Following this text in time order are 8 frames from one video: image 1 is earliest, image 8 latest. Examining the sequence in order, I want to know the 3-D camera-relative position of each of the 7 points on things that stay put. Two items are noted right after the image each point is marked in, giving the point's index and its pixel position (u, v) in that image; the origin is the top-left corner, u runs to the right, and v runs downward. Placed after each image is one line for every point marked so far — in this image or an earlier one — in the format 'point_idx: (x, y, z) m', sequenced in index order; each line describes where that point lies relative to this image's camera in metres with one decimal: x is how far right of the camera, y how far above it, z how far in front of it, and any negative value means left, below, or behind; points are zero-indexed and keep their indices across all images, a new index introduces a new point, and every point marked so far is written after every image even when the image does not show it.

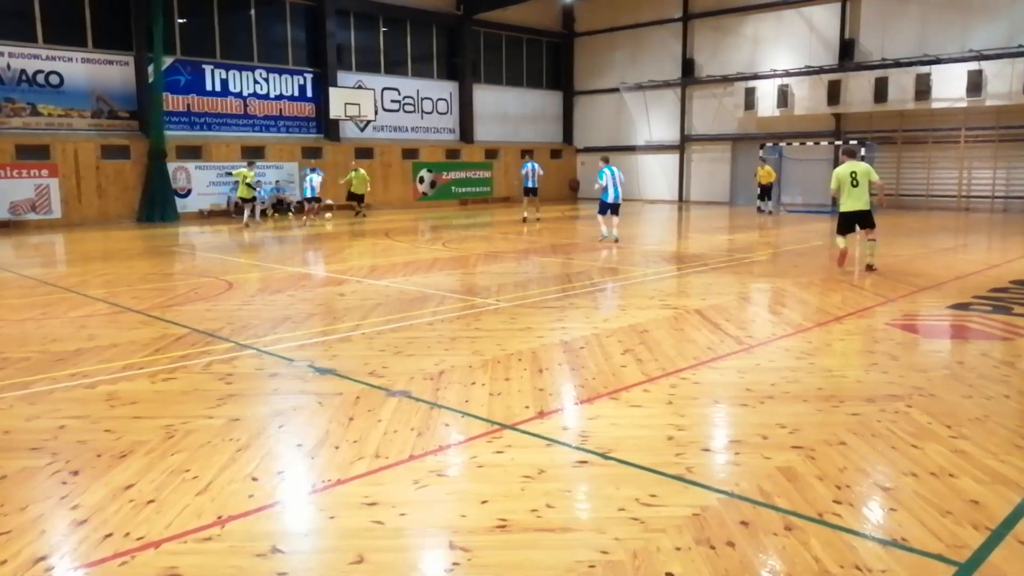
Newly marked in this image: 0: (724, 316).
0: (+1.7, -0.2, +6.5) m
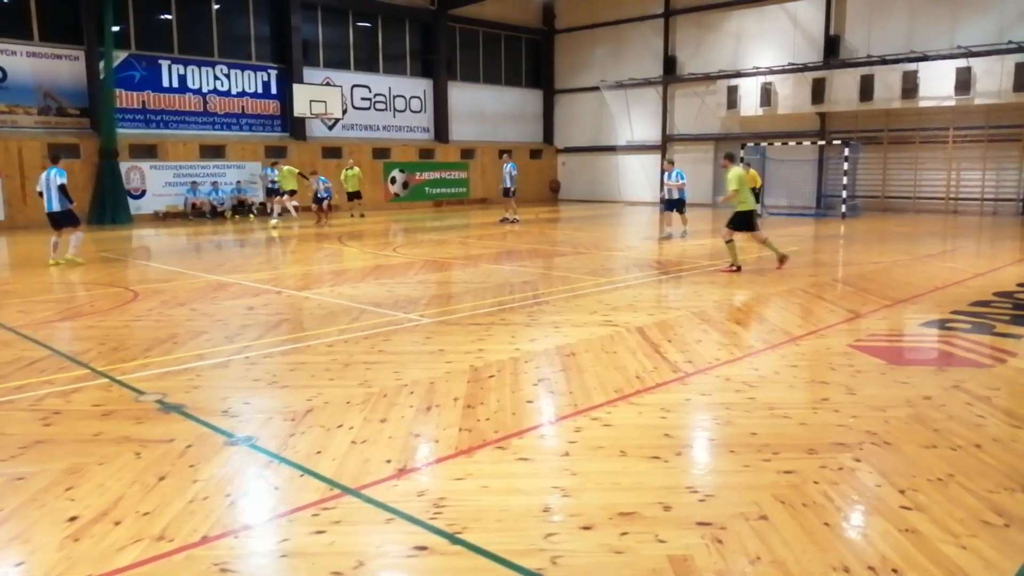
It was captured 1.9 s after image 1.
0: (+1.1, -0.3, +5.8) m
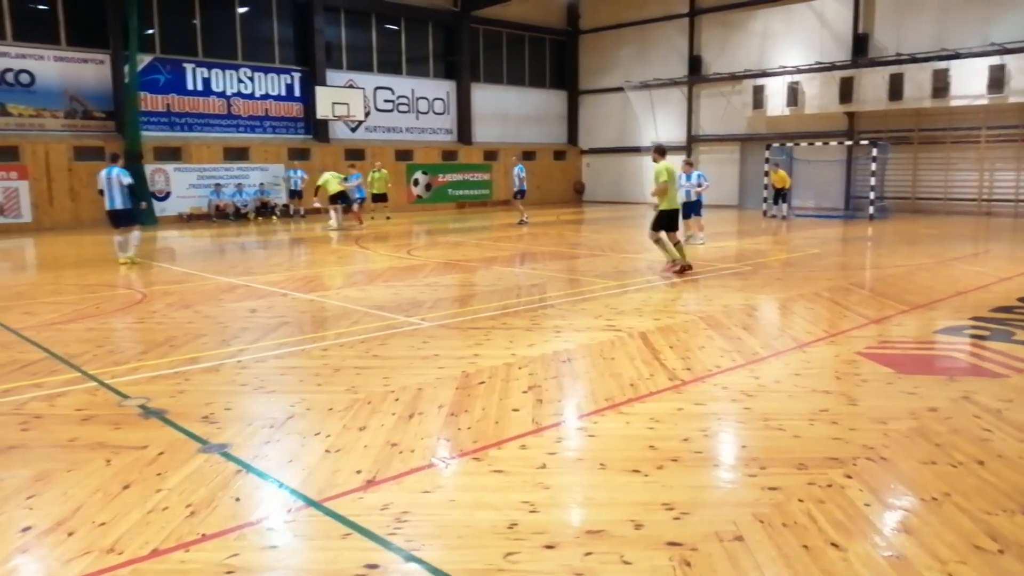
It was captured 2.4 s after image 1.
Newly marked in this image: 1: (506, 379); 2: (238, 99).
0: (+1.1, -0.4, +5.6) m
1: (0.0, -0.5, +4.7) m
2: (-6.3, +4.4, +18.8) m
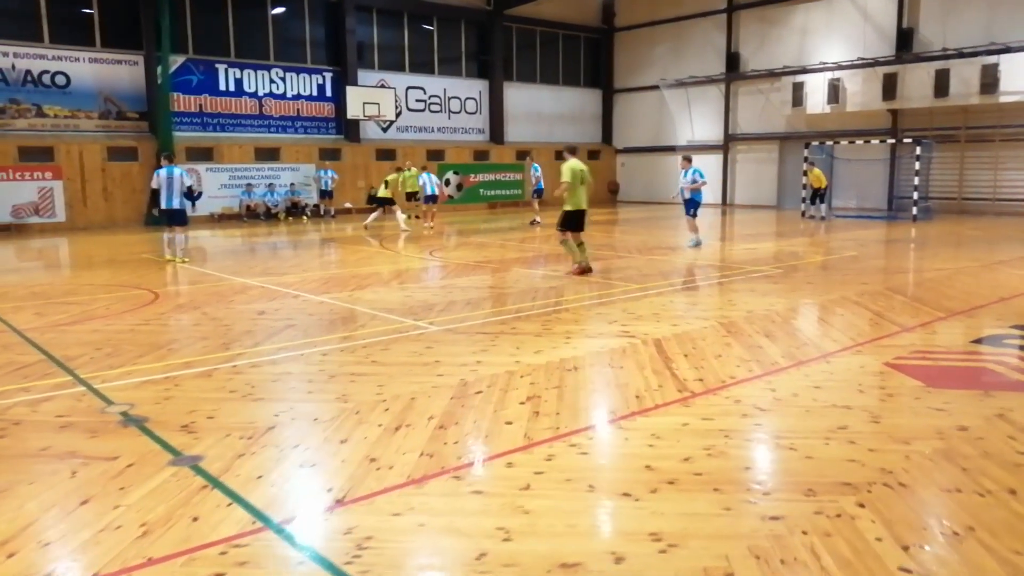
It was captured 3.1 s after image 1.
0: (+1.1, -0.4, +5.3) m
1: (0.0, -0.5, +4.5) m
2: (-5.6, +4.4, +18.9) m
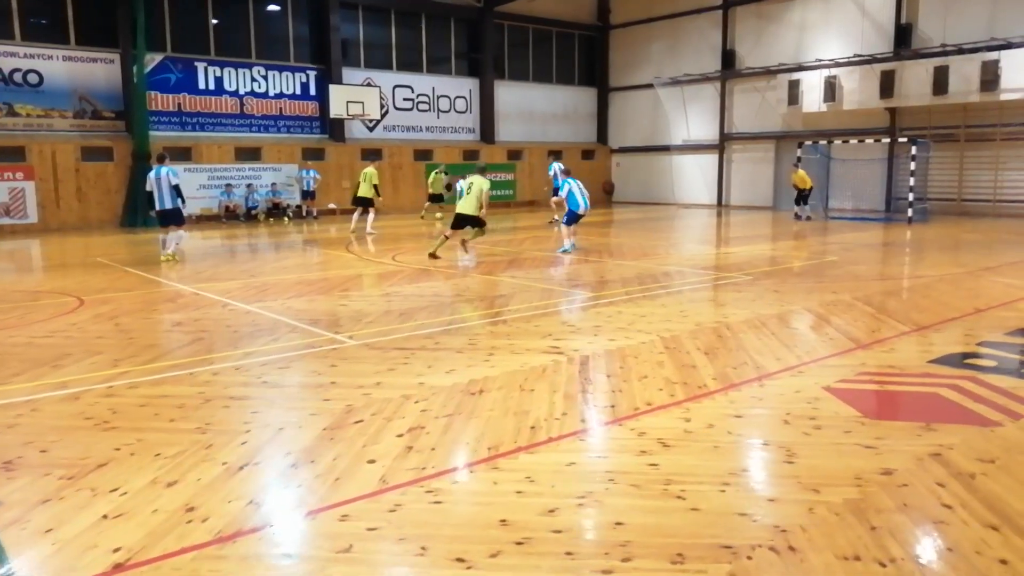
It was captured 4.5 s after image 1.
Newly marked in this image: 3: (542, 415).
0: (+0.6, -0.5, +4.8) m
1: (-0.6, -0.6, +4.0) m
2: (-5.9, +4.3, +18.5) m
3: (+0.2, -0.6, +4.0) m
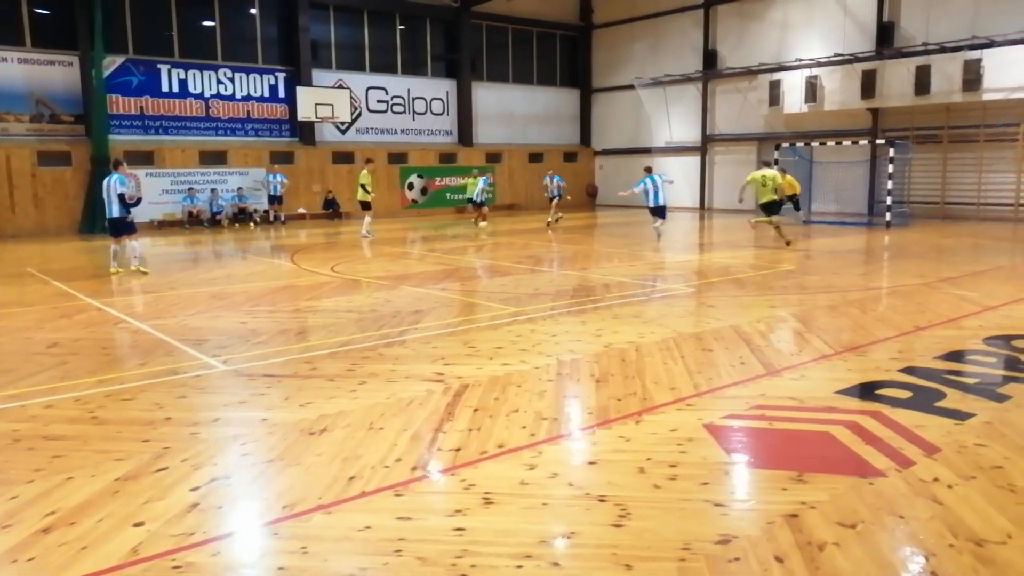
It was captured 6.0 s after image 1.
0: (-0.1, -0.6, +4.4) m
1: (-1.3, -0.8, +3.6) m
2: (-6.6, +4.2, +18.1) m
3: (-0.6, -0.7, +3.5) m
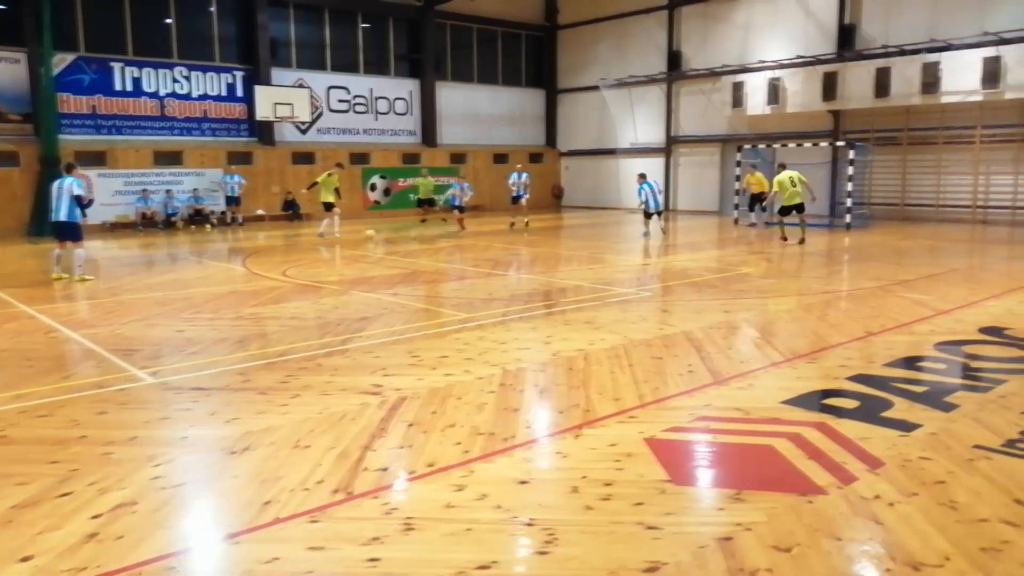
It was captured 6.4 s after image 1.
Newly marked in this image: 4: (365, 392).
0: (-0.5, -0.7, +4.2) m
1: (-1.6, -0.8, +3.3) m
2: (-7.4, +4.1, +17.7) m
3: (-0.9, -0.8, +3.3) m
4: (-0.8, -0.6, +4.6) m
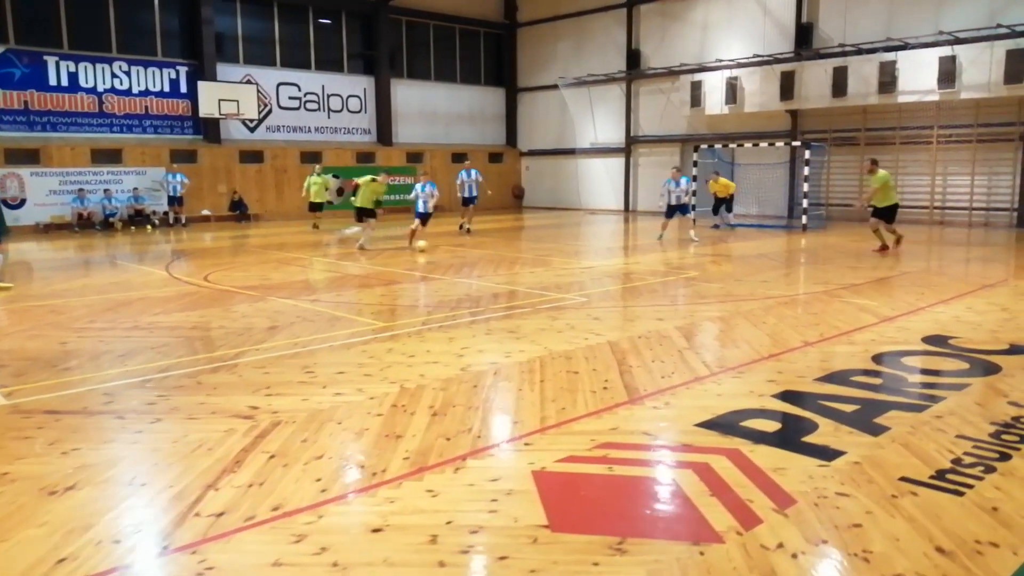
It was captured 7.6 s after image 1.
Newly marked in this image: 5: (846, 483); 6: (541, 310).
0: (-1.0, -0.7, +3.7) m
1: (-2.2, -0.9, +2.8) m
2: (-8.3, +4.0, +17.0) m
3: (-1.4, -0.8, +2.8) m
4: (-1.4, -0.7, +4.1) m
5: (+1.3, -0.8, +3.2) m
6: (+0.2, -0.2, +7.2) m
